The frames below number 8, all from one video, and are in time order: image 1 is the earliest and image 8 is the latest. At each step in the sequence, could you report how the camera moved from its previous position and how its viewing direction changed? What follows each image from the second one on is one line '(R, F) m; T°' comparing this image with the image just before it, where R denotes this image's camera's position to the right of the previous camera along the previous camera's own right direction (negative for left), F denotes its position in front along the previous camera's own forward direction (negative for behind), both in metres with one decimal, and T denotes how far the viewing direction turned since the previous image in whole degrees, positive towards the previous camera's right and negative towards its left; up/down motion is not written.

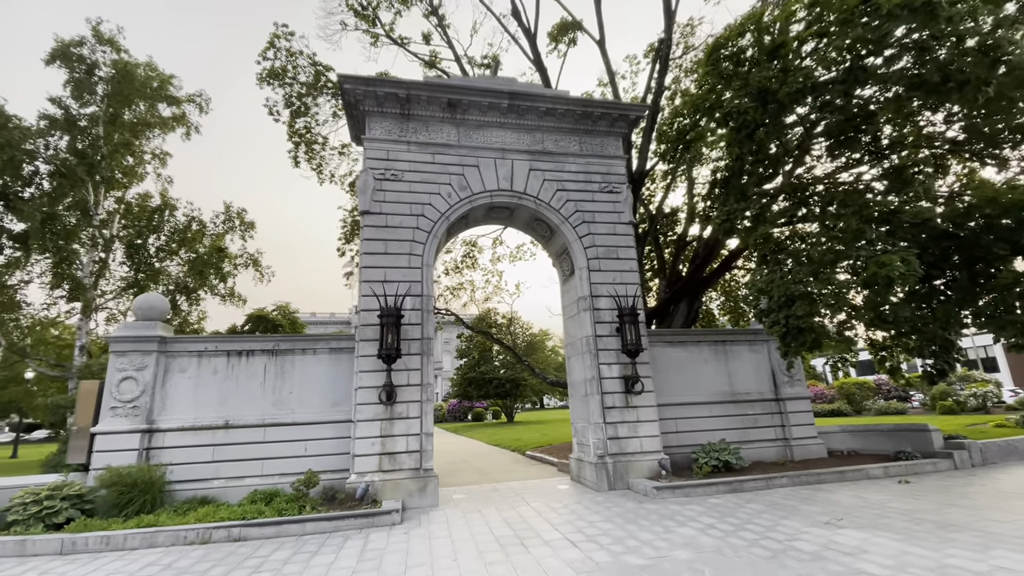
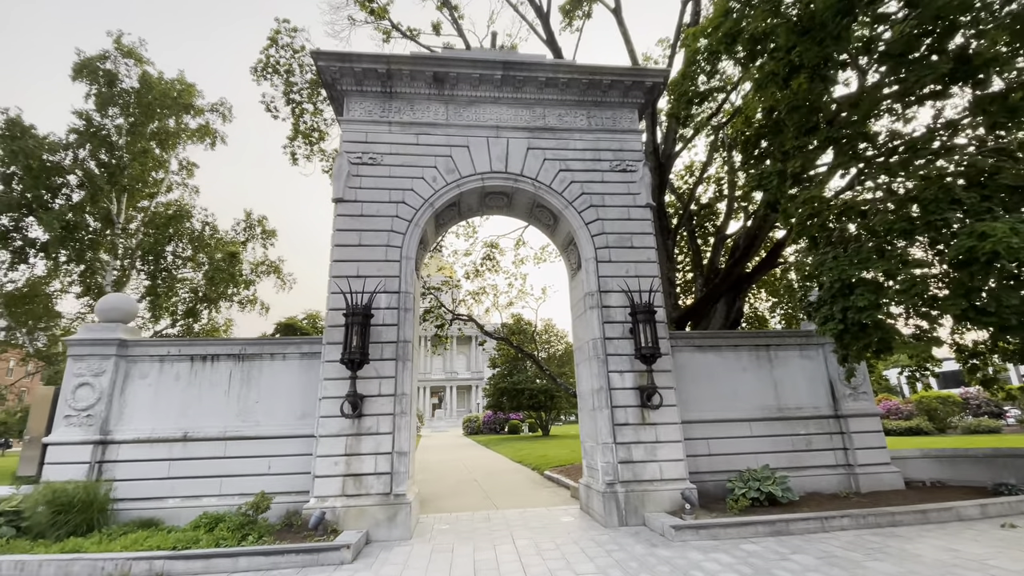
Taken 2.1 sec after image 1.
(+1.0, +1.4) m; -6°
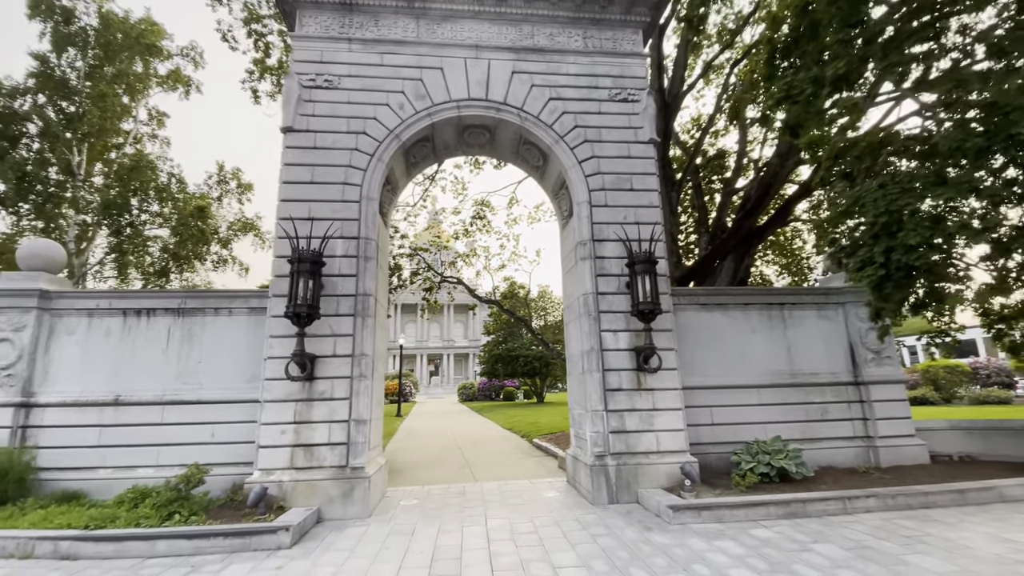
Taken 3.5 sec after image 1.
(+0.3, +1.1) m; 0°
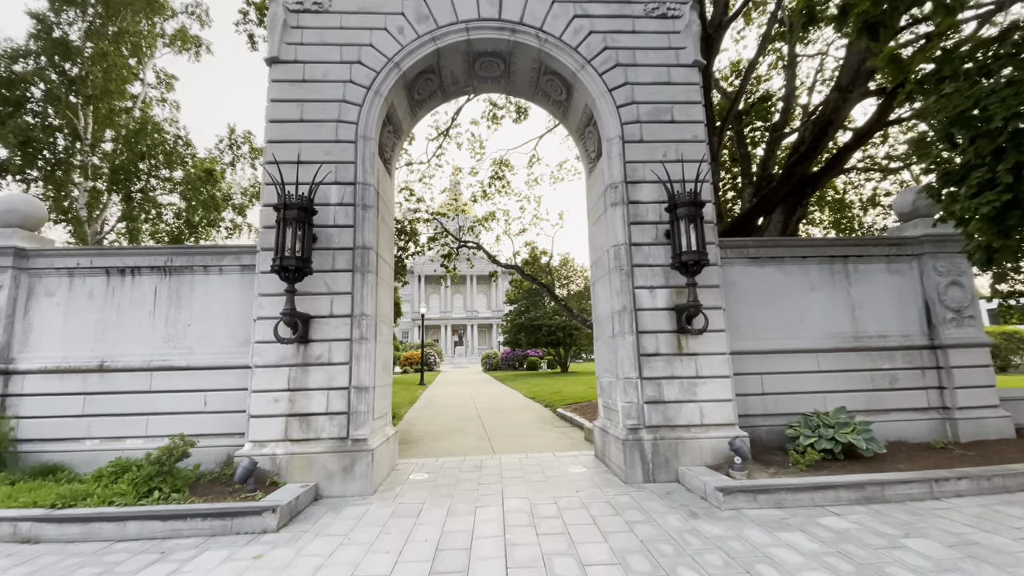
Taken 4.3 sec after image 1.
(0.0, +0.9) m; -3°
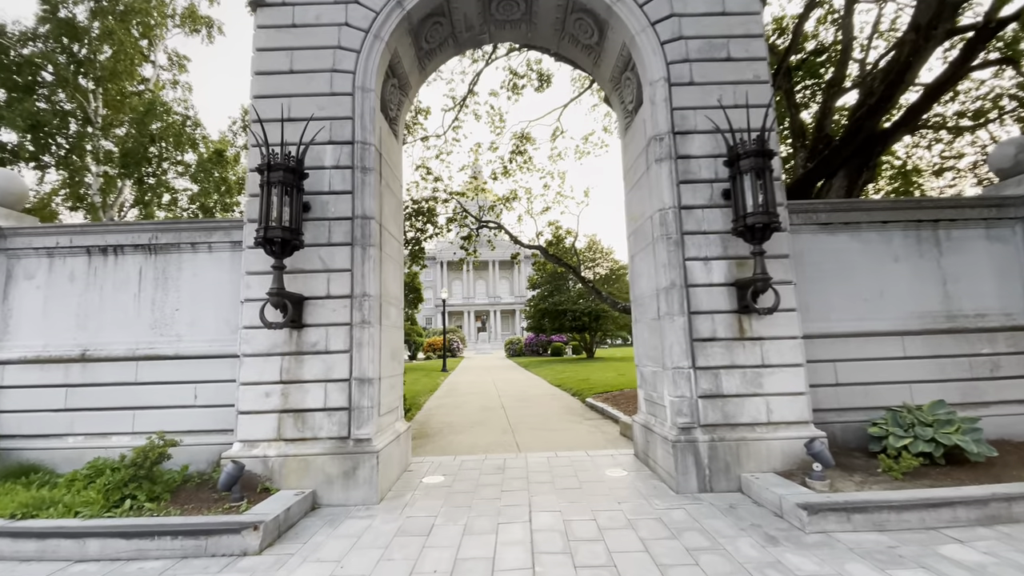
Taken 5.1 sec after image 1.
(0.0, +0.9) m; -3°
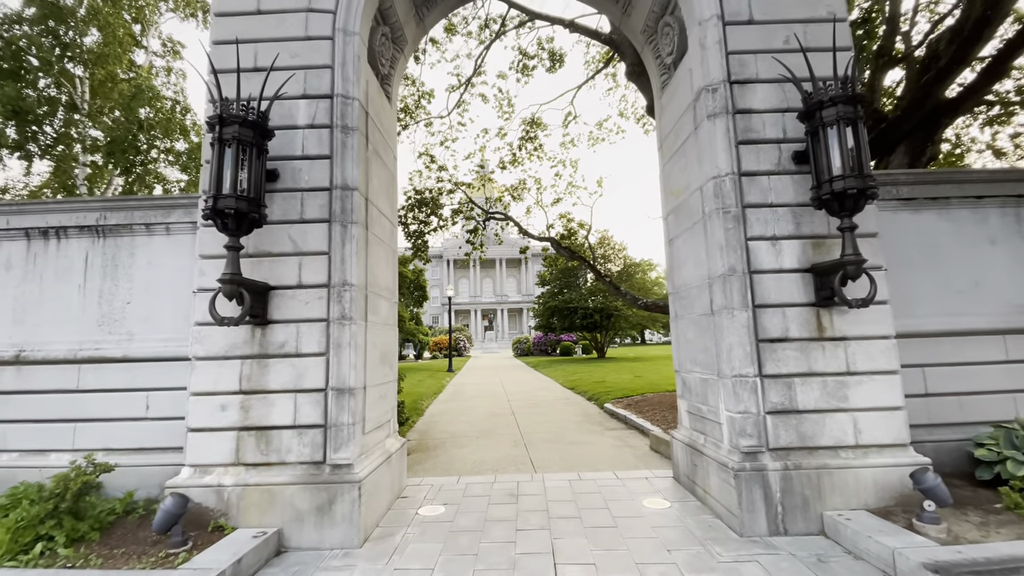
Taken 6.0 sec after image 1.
(-0.1, +1.0) m; -1°
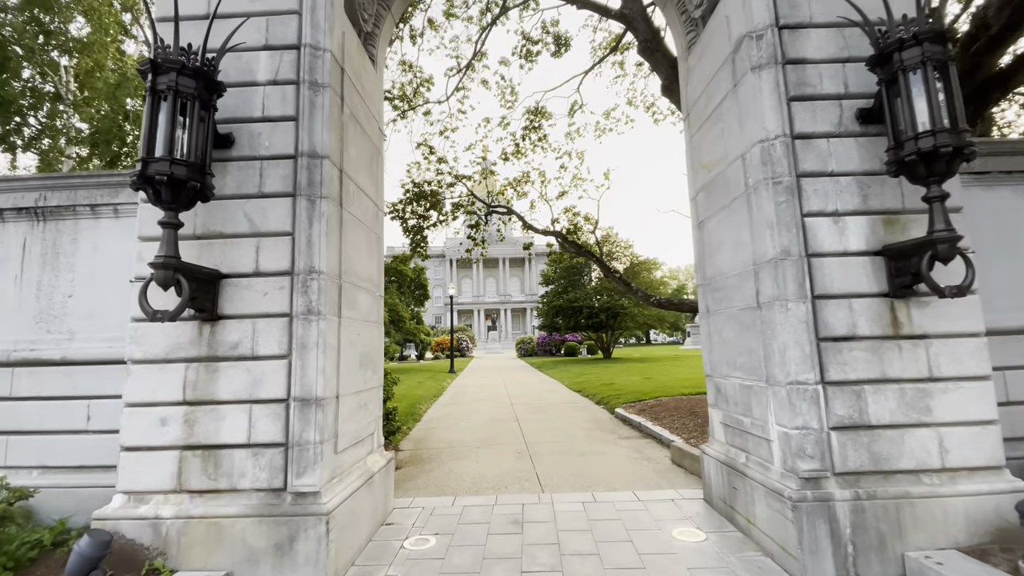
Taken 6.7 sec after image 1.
(0.0, +0.7) m; 0°
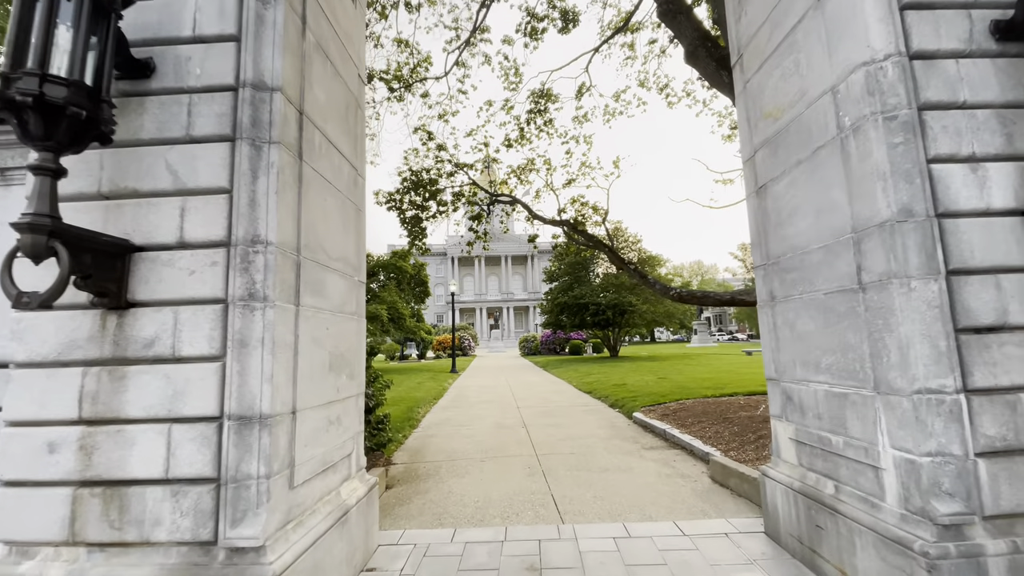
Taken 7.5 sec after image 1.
(-0.1, +0.9) m; 0°
